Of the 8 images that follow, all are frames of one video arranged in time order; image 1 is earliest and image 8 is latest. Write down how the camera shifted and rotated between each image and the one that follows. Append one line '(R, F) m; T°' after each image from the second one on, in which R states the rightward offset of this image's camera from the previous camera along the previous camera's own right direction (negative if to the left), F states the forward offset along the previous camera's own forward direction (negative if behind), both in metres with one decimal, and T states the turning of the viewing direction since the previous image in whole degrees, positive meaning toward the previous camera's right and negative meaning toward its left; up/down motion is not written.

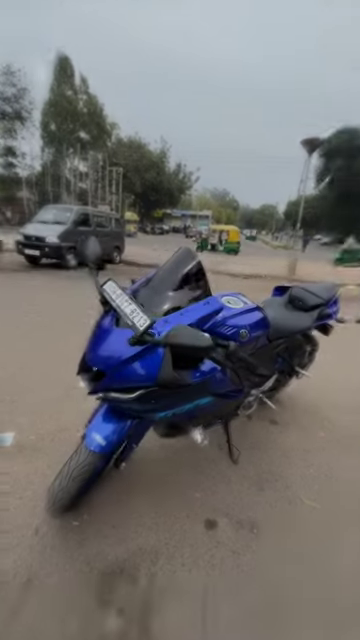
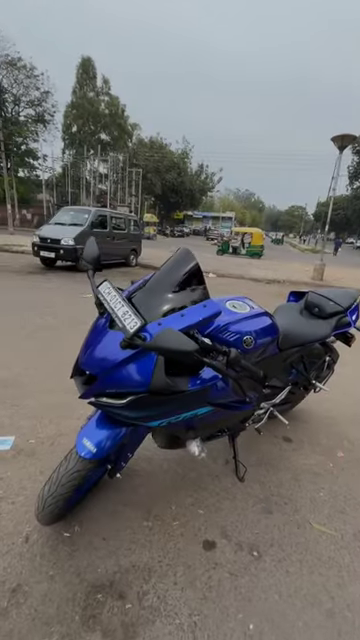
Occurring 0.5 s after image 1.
(+0.1, +0.1) m; -4°
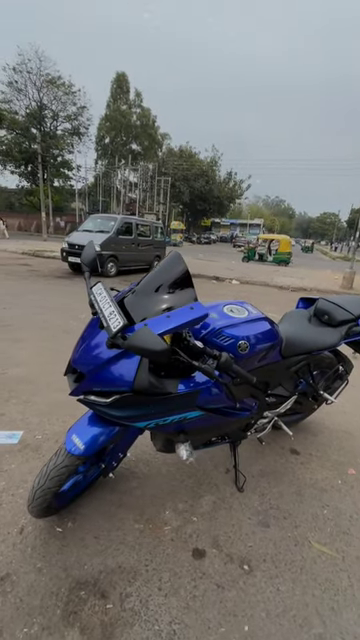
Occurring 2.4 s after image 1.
(+0.2, 0.0) m; -6°
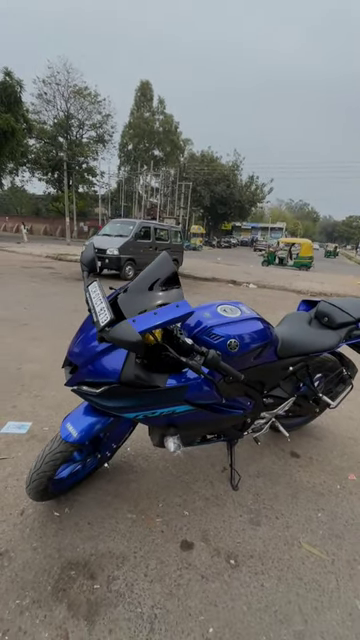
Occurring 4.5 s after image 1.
(+0.2, -0.1) m; -5°
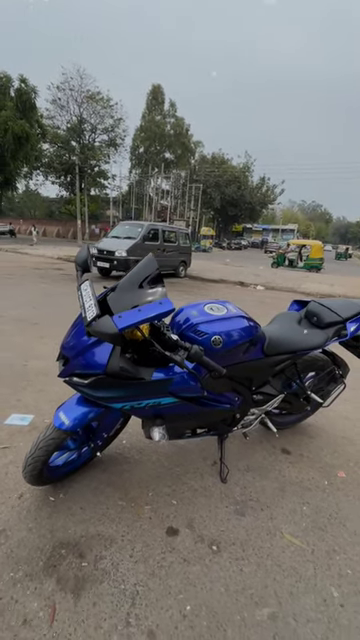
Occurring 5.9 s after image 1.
(+0.2, -0.1) m; -3°
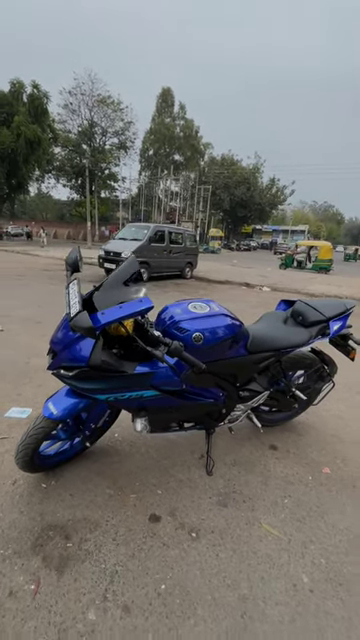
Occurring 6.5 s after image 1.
(+0.2, -0.1) m; -3°
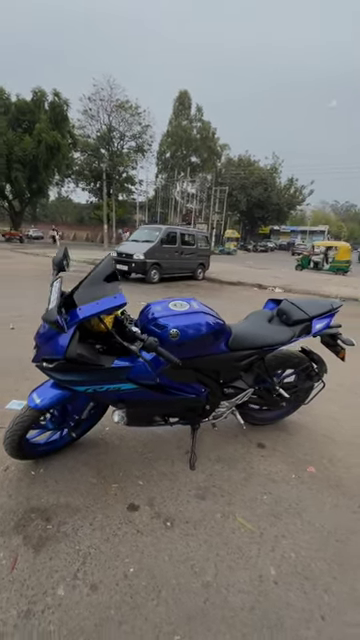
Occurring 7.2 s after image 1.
(+0.3, -0.1) m; -5°
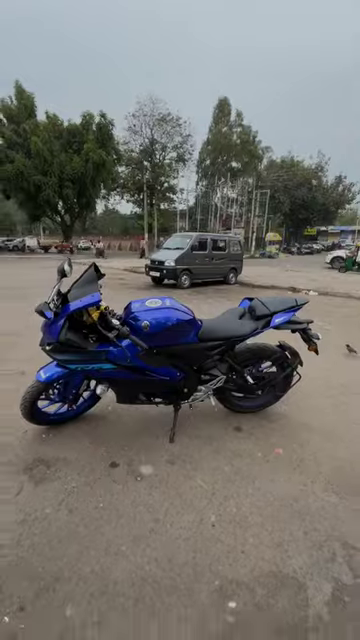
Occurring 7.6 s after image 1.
(+0.8, -0.4) m; -13°
